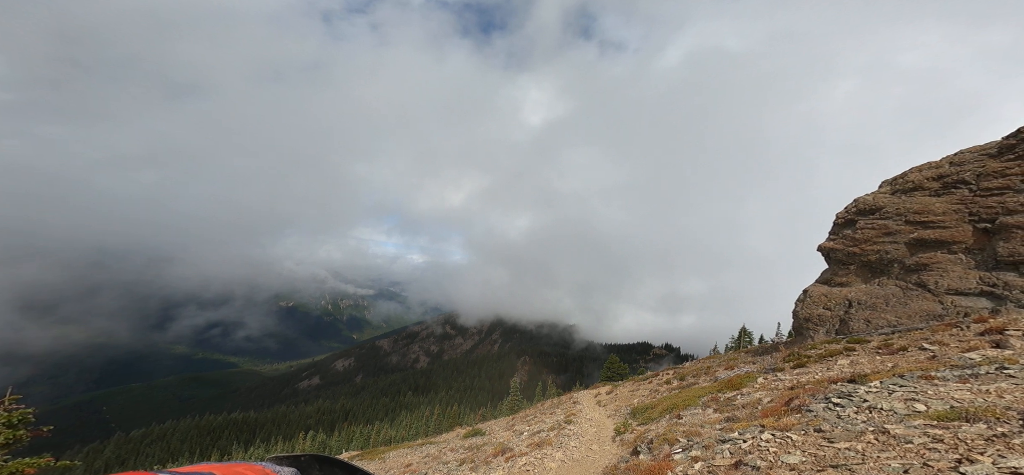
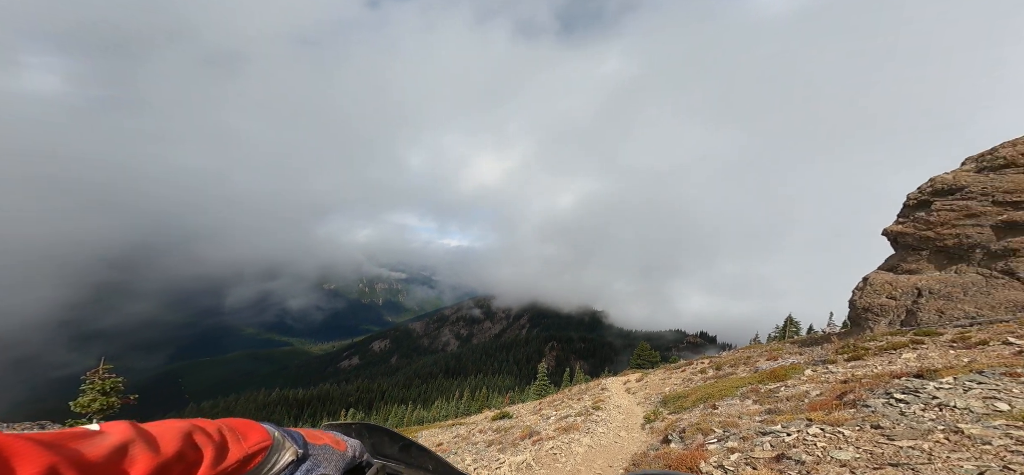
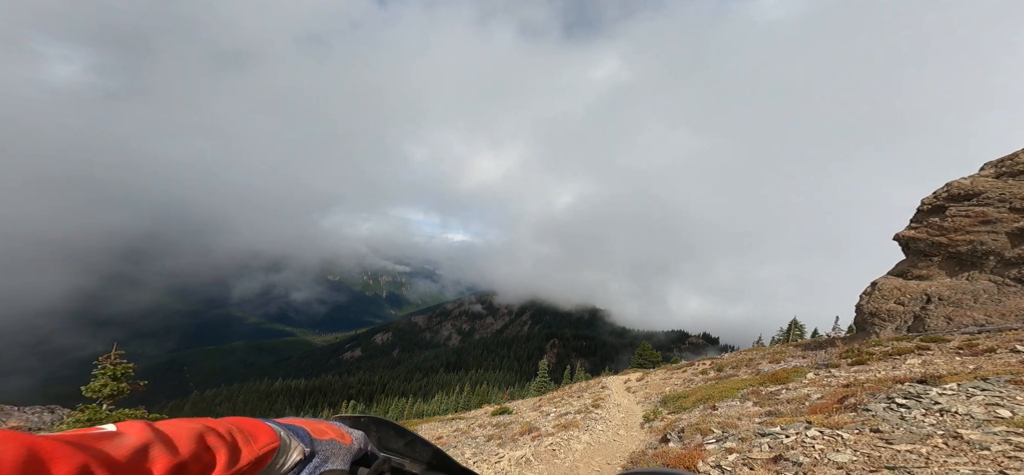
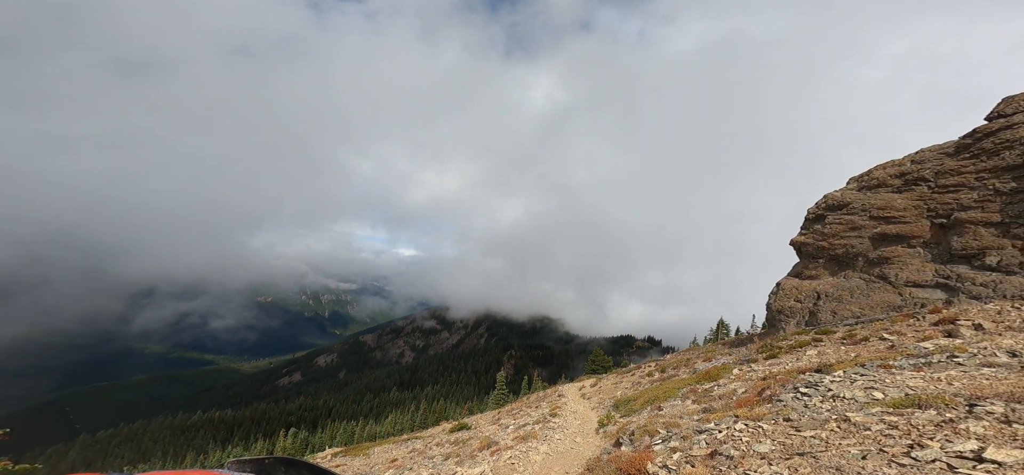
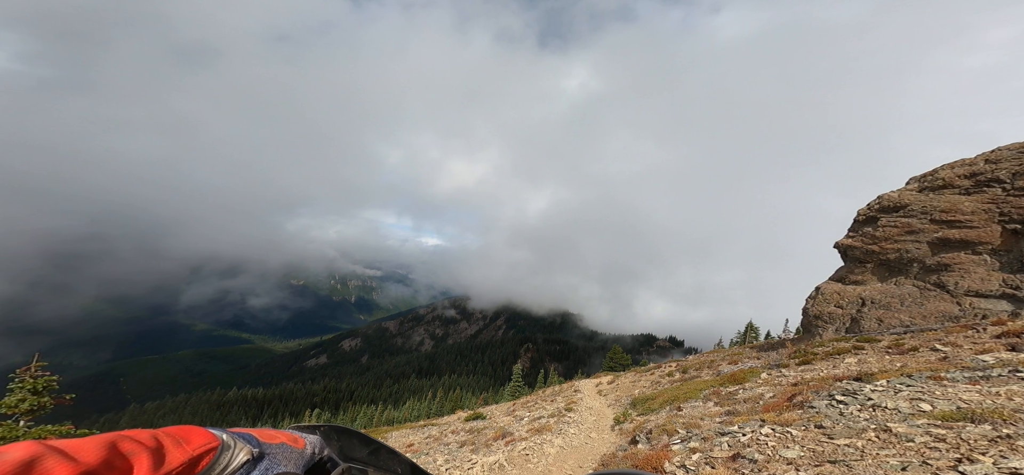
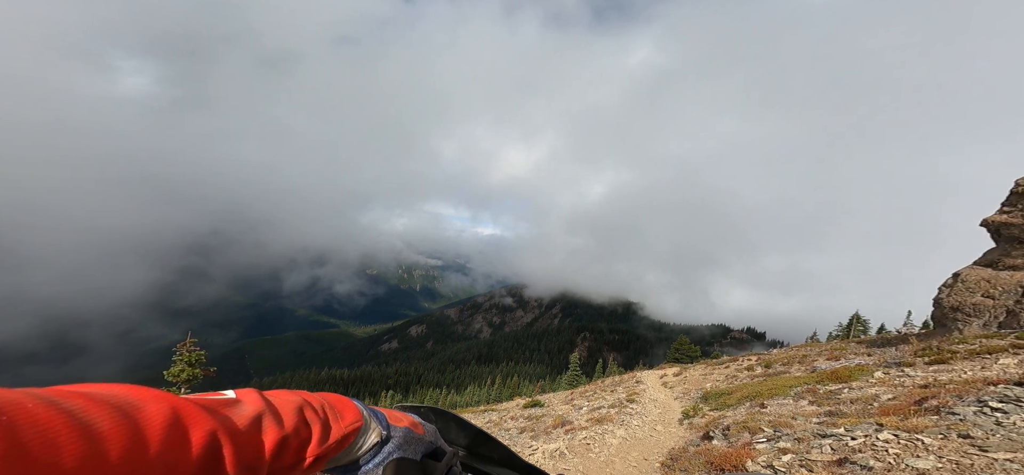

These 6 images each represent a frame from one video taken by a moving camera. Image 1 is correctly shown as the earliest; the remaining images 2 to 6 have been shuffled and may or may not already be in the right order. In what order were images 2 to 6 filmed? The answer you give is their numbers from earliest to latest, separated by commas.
4, 5, 3, 6, 2
